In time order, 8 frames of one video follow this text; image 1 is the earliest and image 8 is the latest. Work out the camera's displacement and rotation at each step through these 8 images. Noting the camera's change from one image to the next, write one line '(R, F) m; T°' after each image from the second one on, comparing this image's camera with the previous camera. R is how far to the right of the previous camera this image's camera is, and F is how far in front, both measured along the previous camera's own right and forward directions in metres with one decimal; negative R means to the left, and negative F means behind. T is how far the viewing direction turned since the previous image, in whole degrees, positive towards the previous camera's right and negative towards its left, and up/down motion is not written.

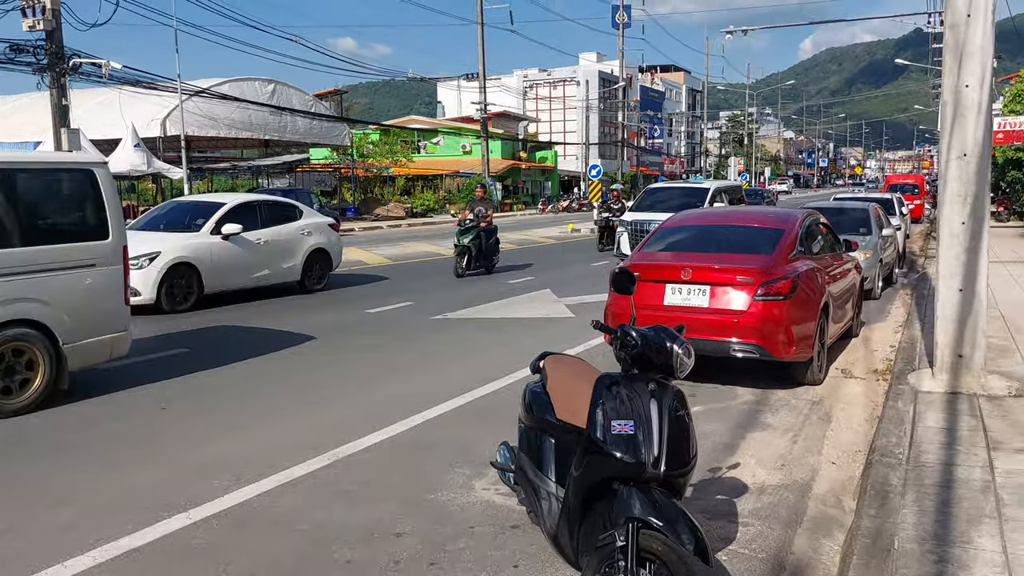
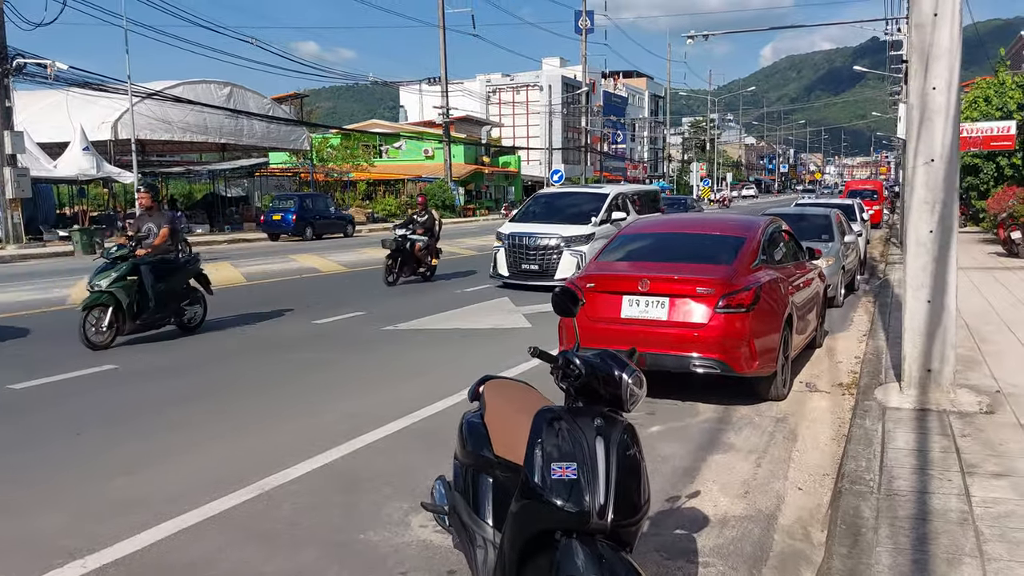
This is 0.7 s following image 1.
(+0.1, +0.4) m; +2°
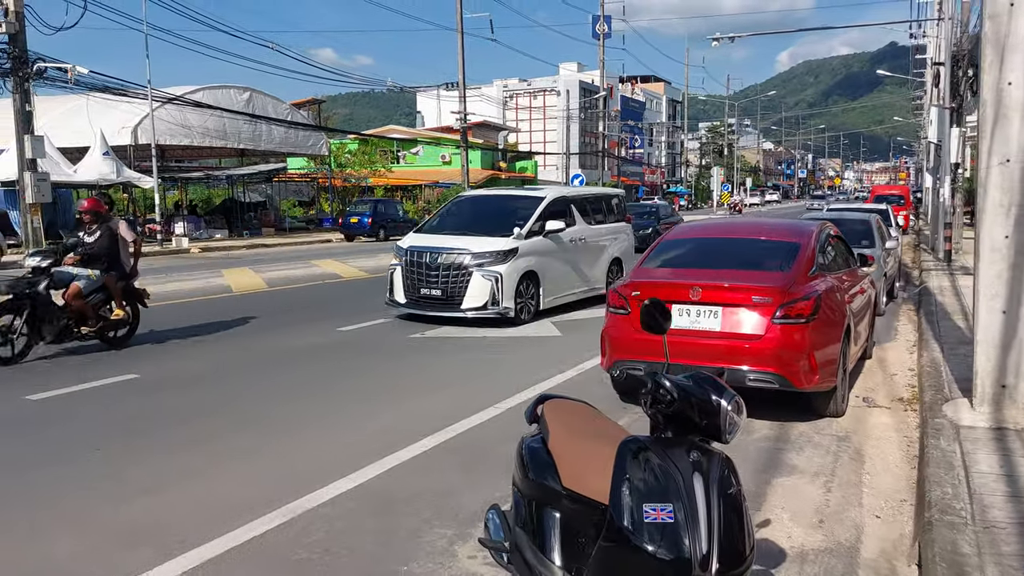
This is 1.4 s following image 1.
(-0.2, +0.4) m; -1°
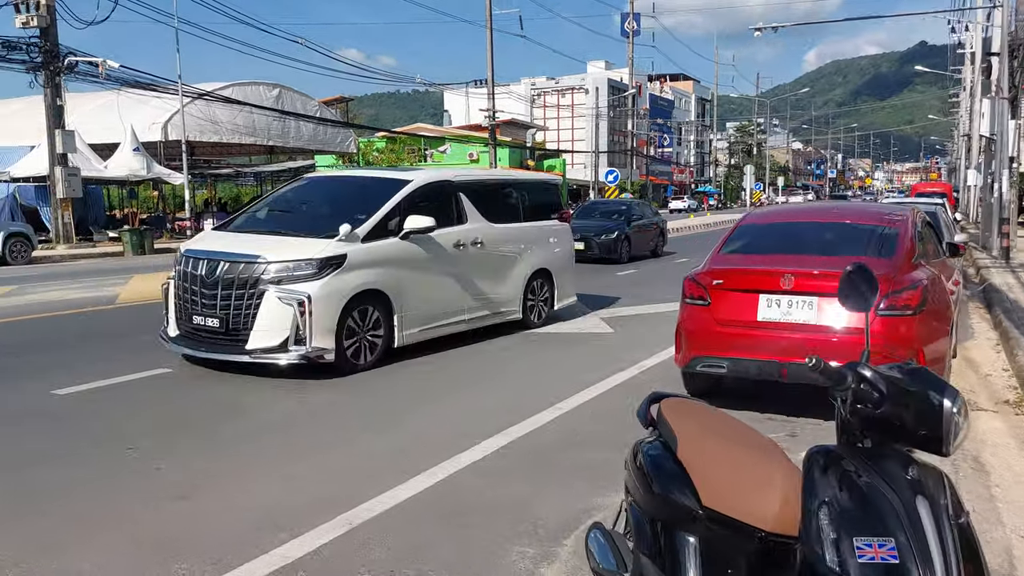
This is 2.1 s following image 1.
(-0.3, +0.6) m; -2°
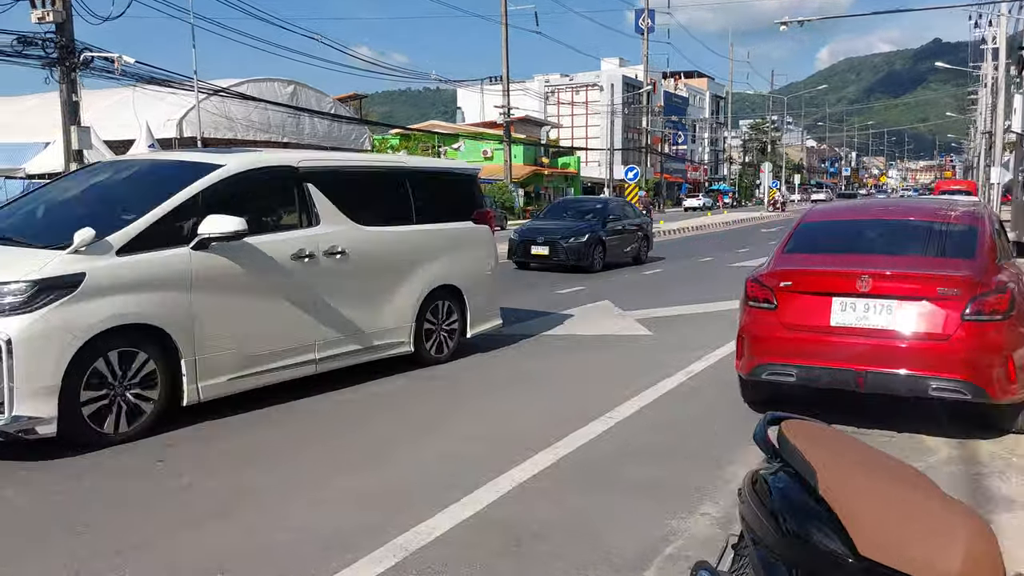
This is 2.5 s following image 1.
(-0.3, +0.4) m; -1°
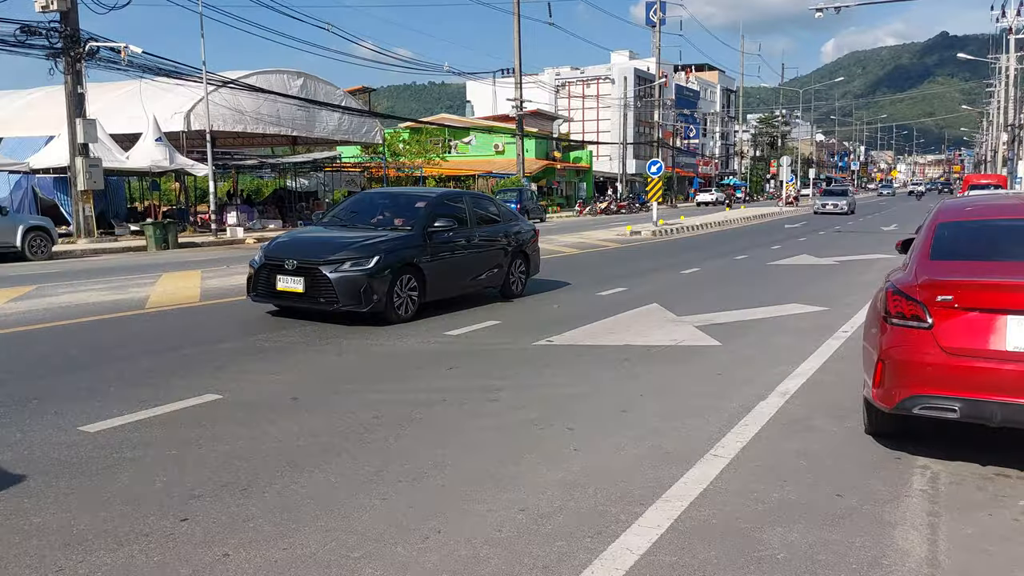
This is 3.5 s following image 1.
(-0.5, +0.9) m; 0°
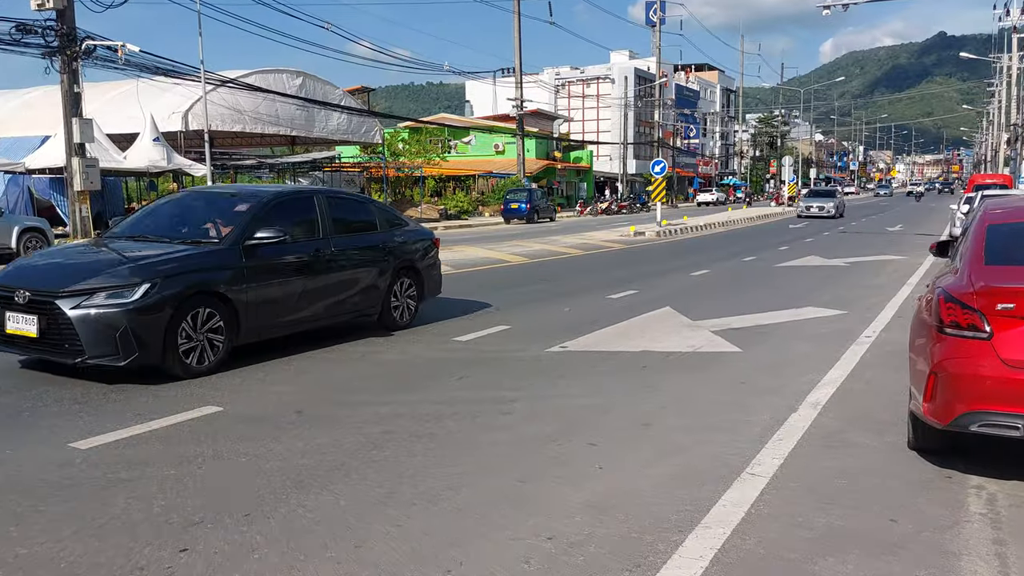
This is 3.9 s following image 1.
(-0.1, +0.3) m; 0°
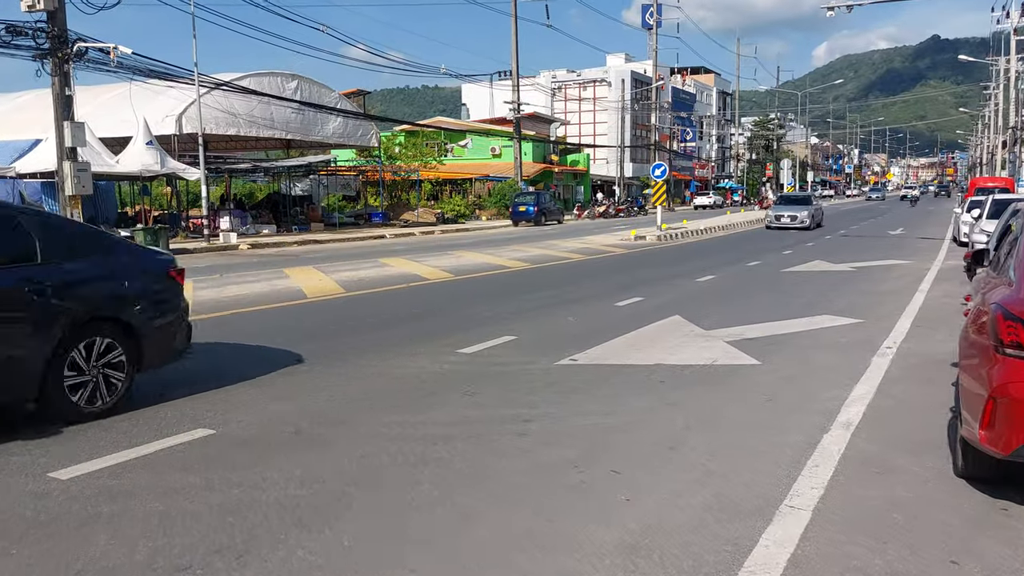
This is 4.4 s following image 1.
(-0.1, +0.4) m; 0°
